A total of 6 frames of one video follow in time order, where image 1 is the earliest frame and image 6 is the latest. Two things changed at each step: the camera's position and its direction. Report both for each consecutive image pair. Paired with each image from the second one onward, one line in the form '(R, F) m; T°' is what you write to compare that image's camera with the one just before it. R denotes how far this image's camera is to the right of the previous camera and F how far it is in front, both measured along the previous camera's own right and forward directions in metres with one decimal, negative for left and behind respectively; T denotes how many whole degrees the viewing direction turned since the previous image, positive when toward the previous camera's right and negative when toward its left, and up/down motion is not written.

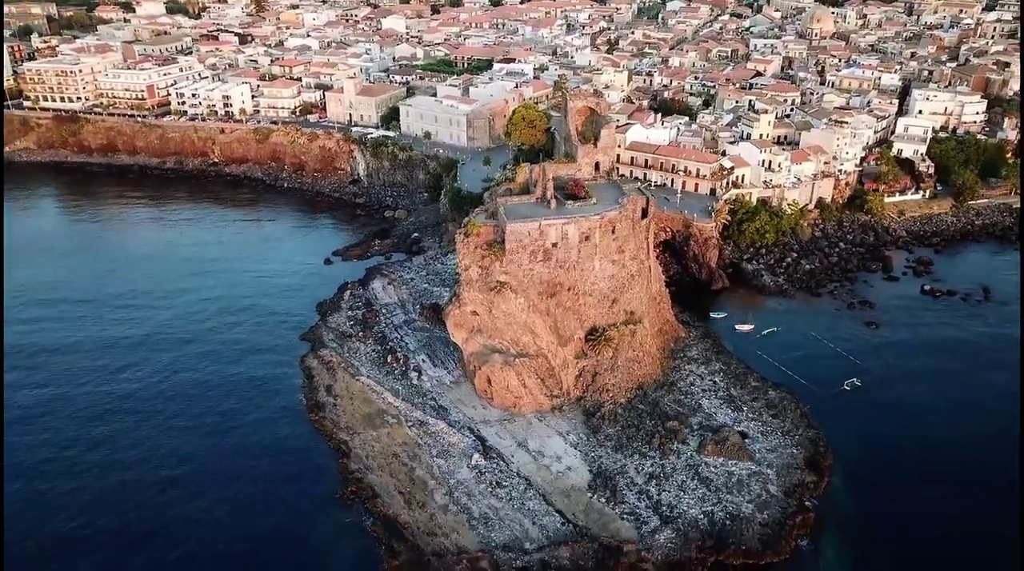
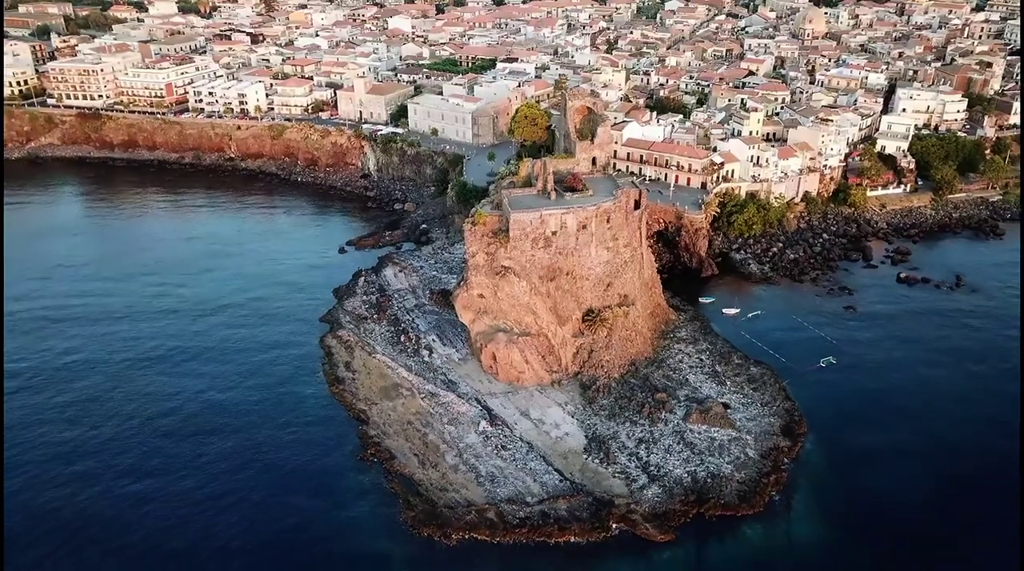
(-0.1, -3.0) m; 0°
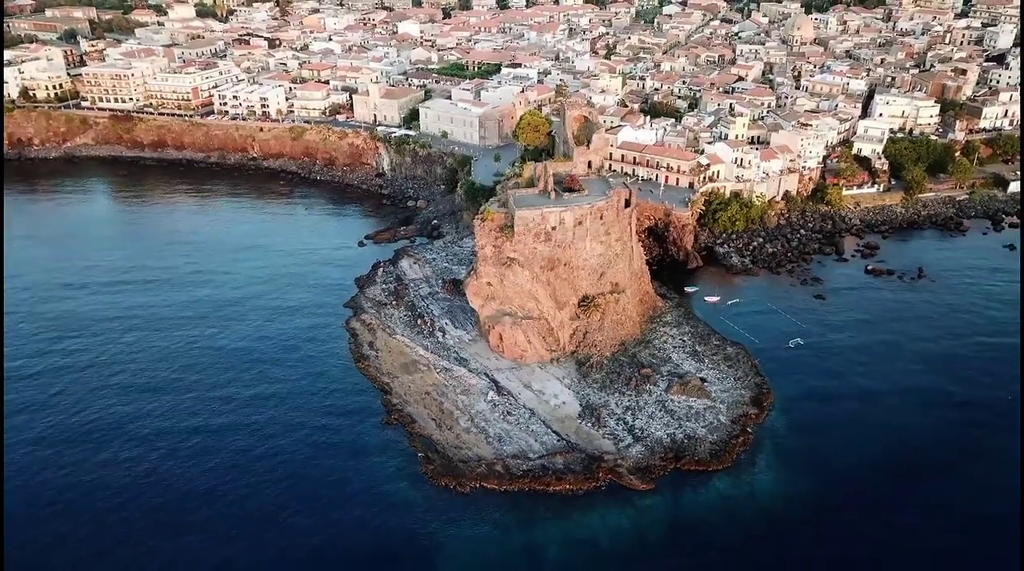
(-0.1, -4.7) m; 0°
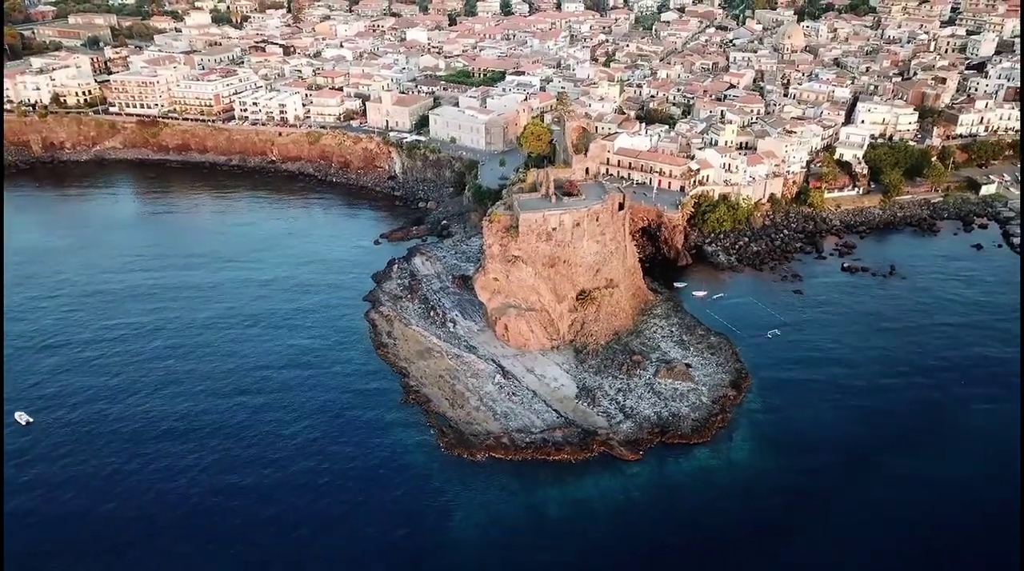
(-0.2, -4.3) m; 0°
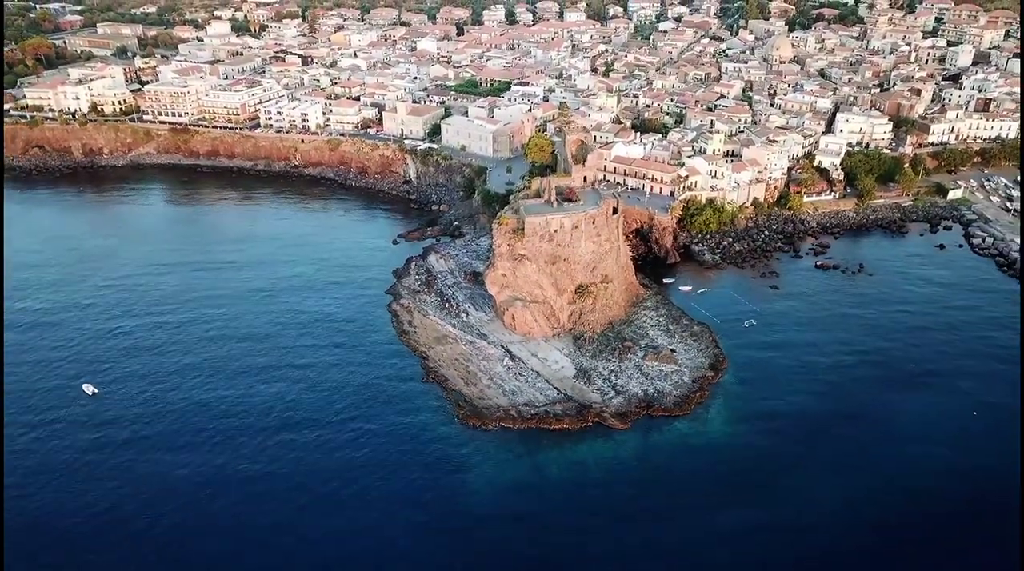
(-0.3, -5.9) m; 0°
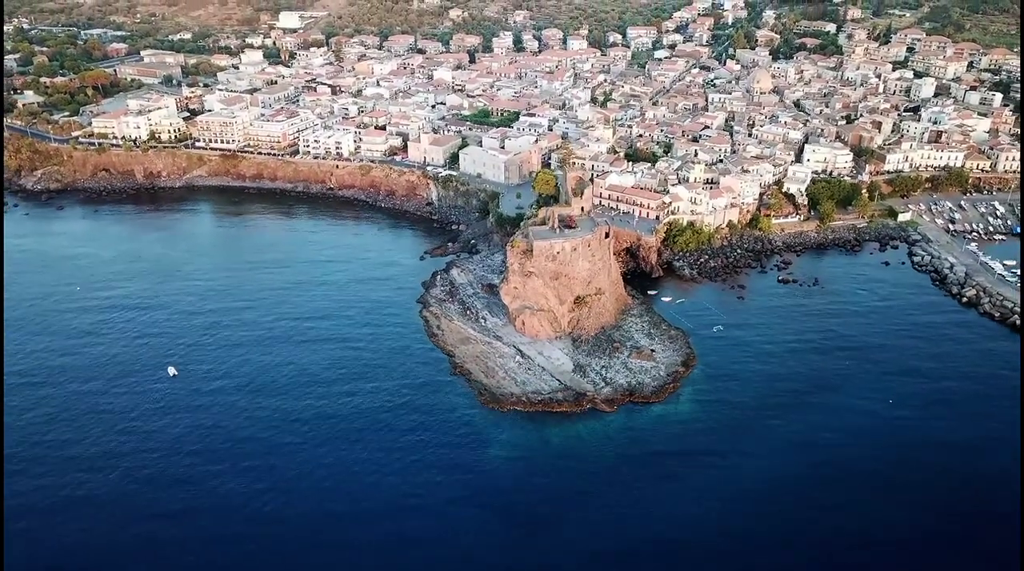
(-0.6, -11.0) m; 0°
